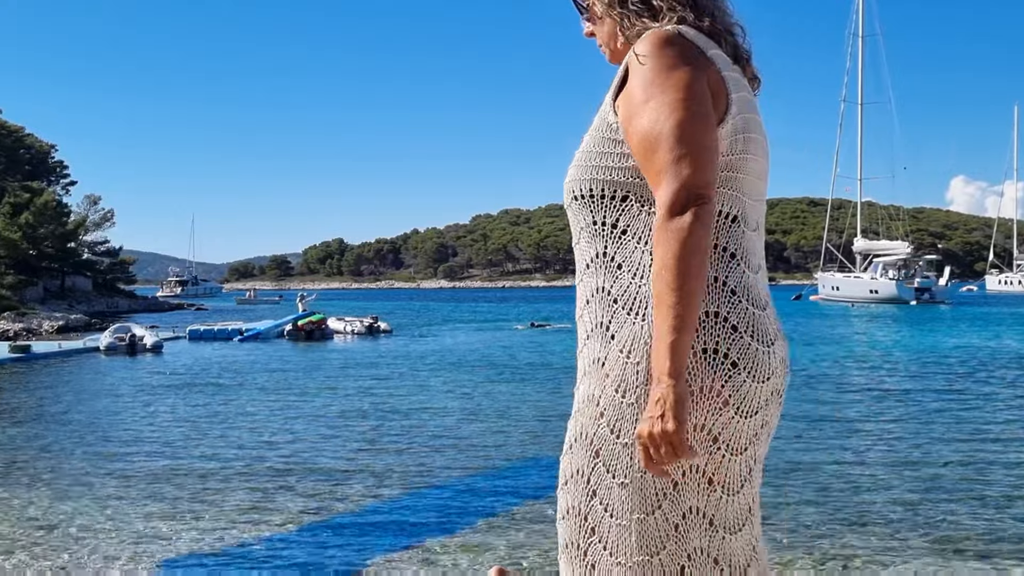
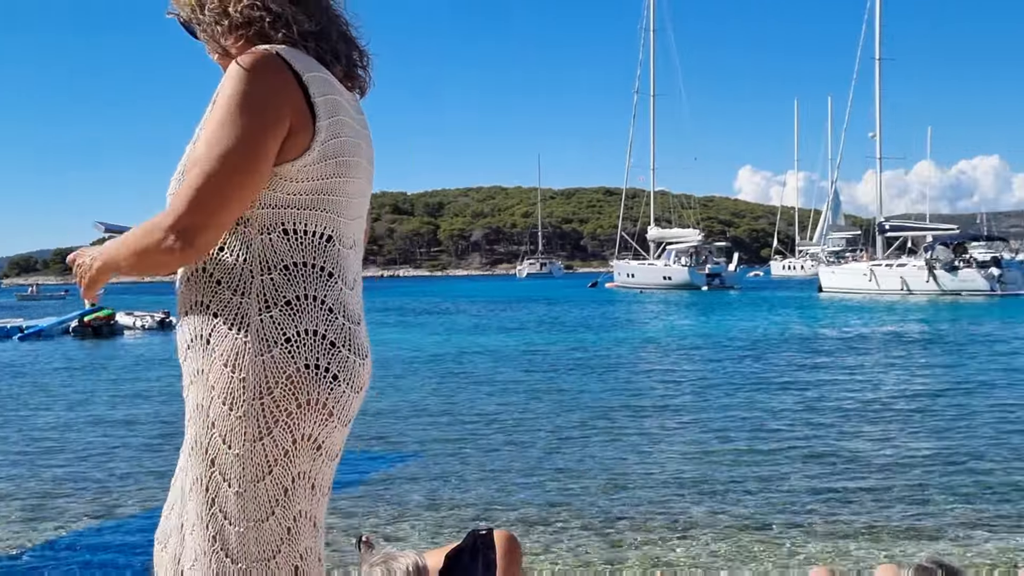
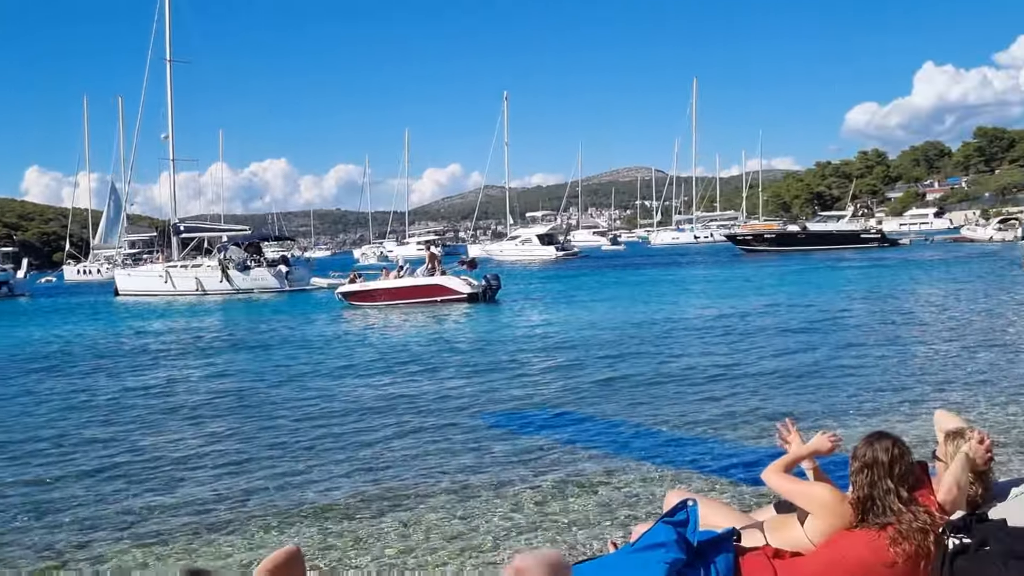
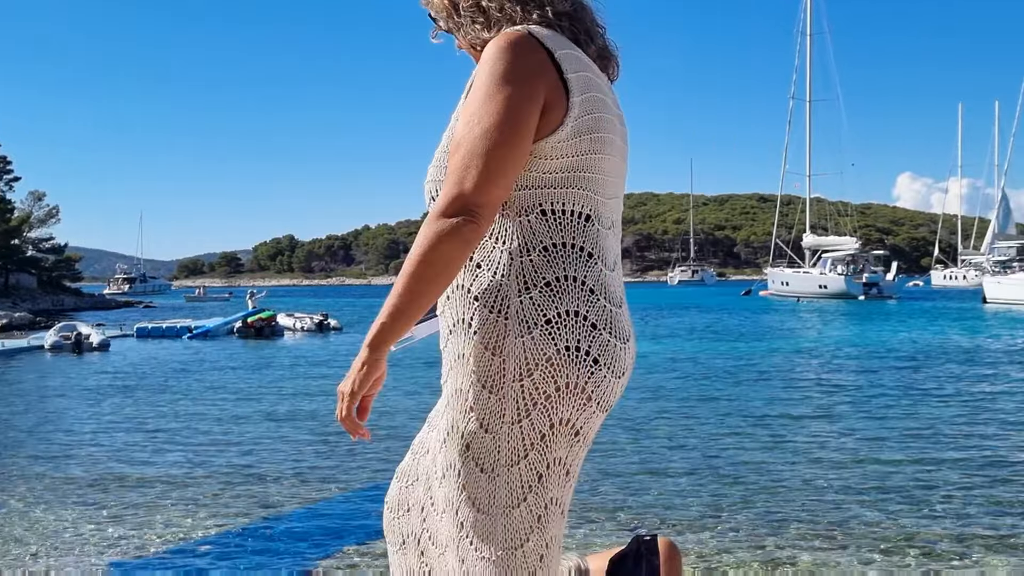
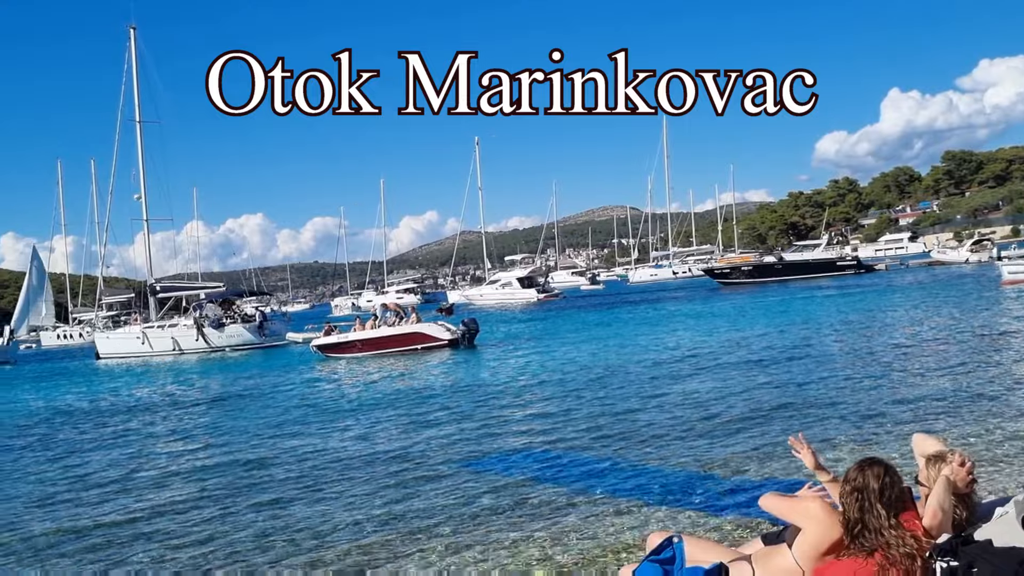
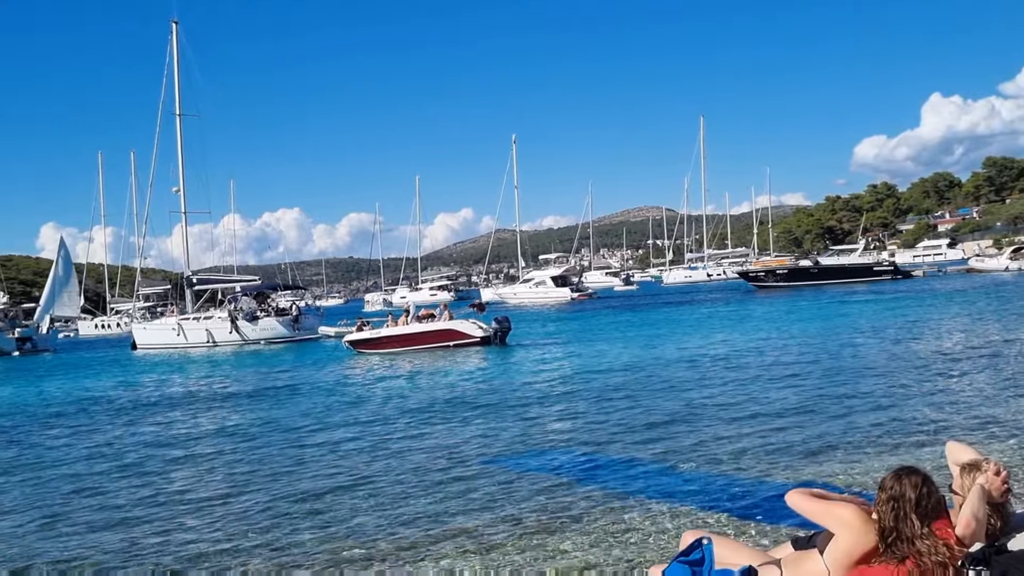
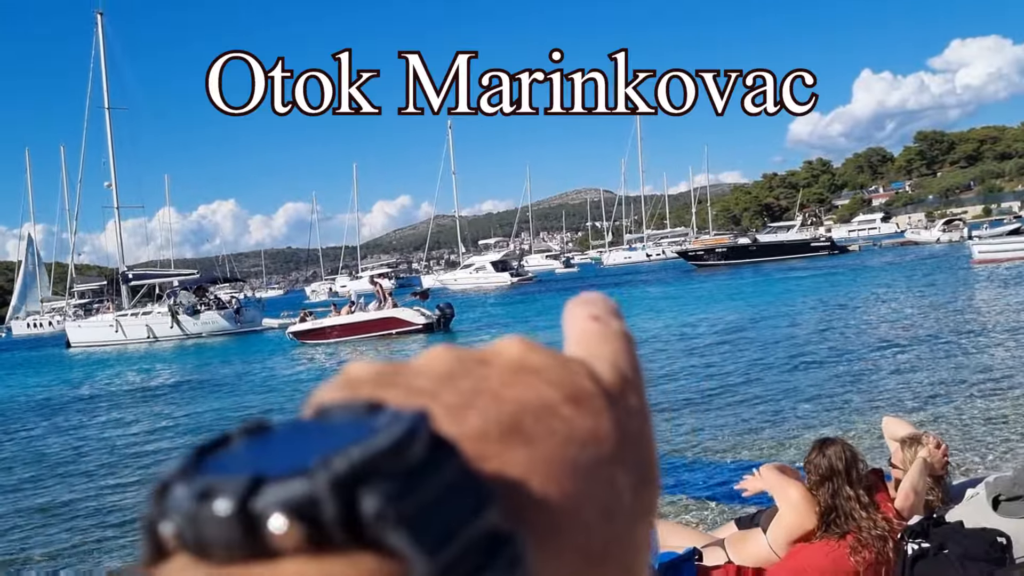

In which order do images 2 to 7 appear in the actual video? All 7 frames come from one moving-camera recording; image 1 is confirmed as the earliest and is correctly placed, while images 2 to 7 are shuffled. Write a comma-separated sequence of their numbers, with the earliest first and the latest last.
4, 2, 3, 7, 5, 6
